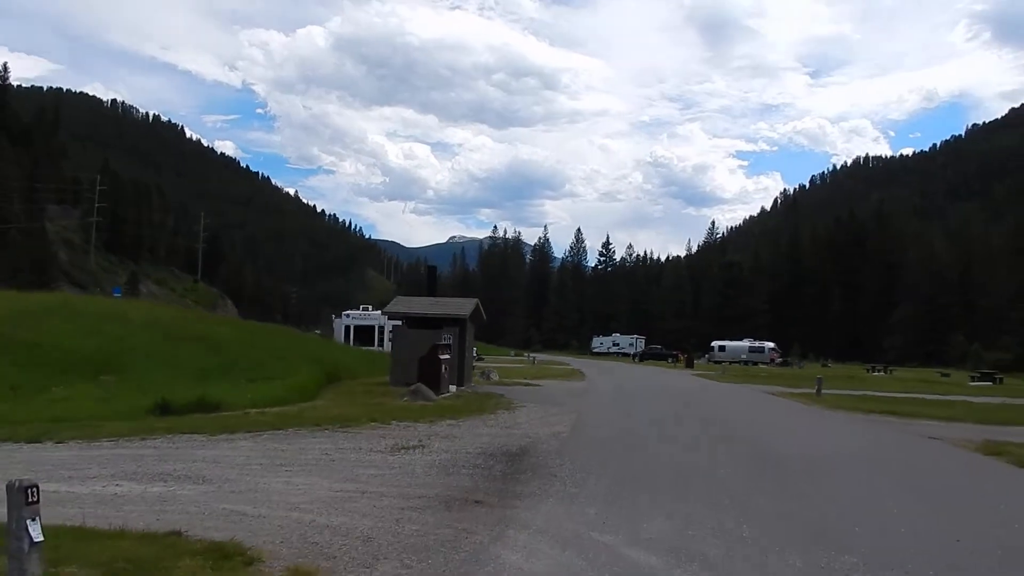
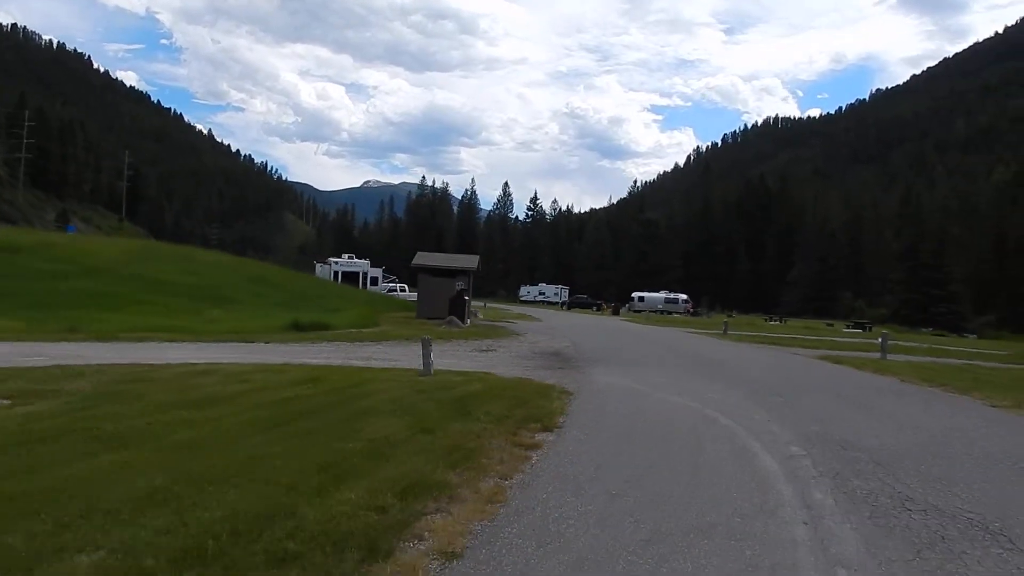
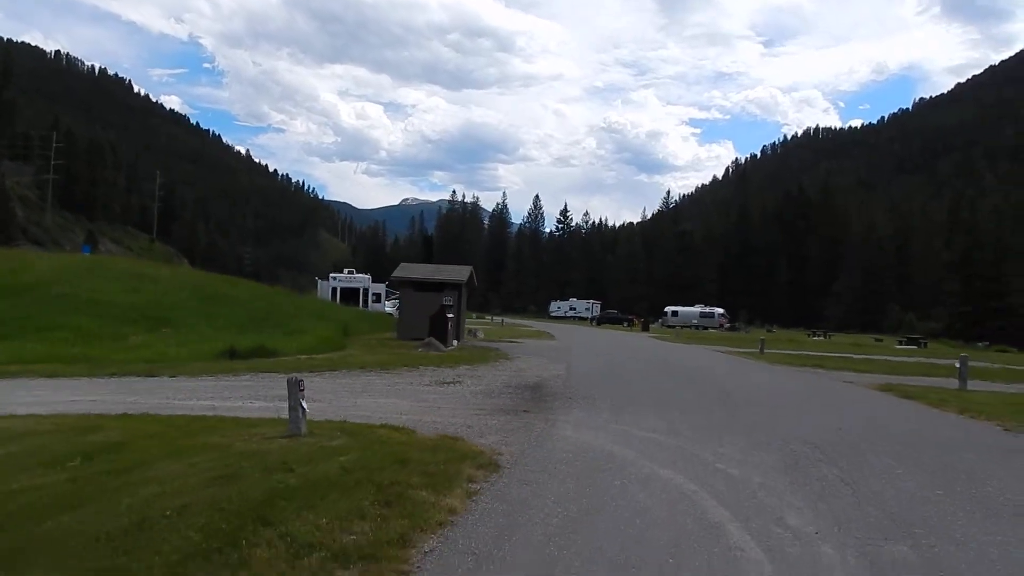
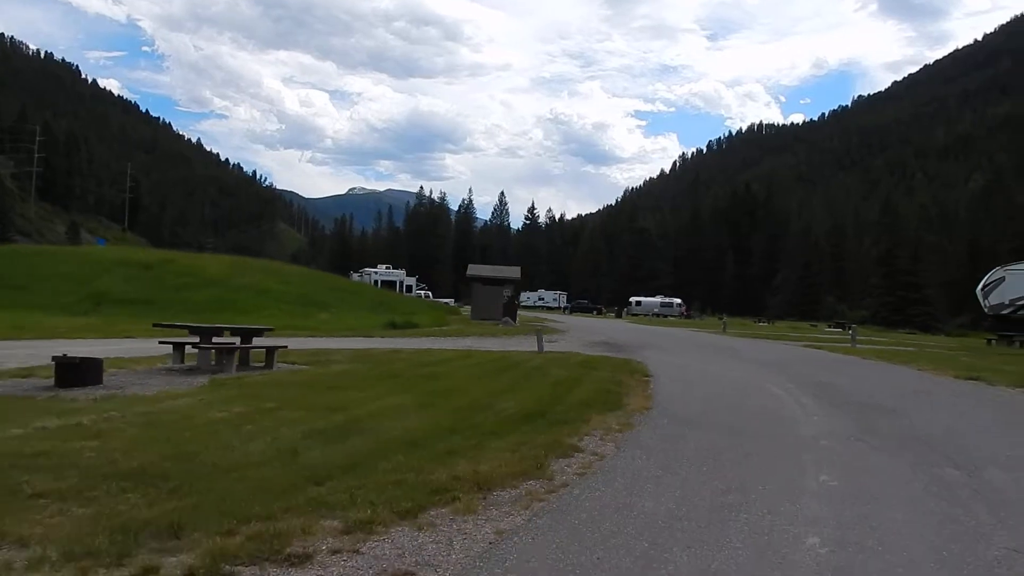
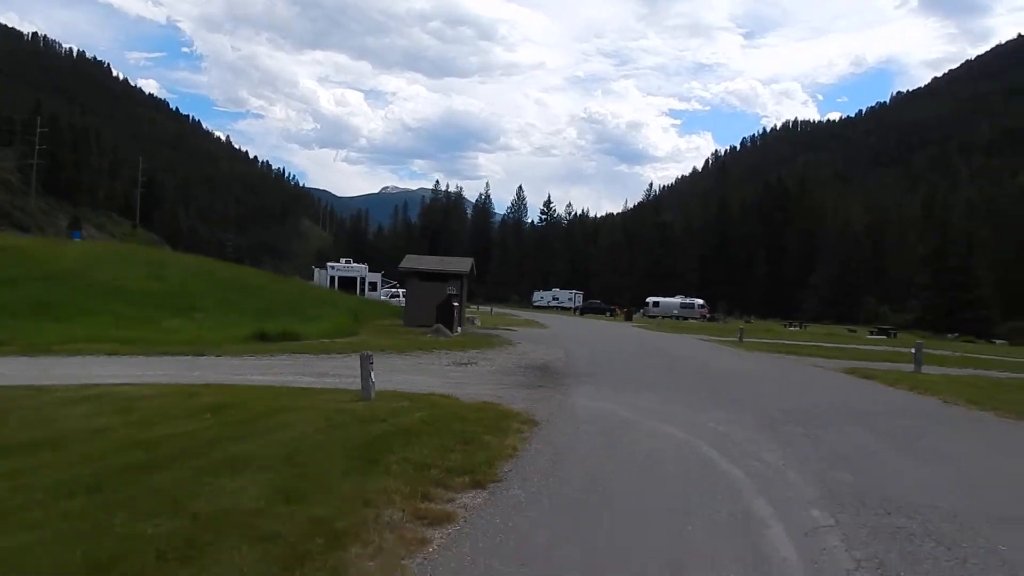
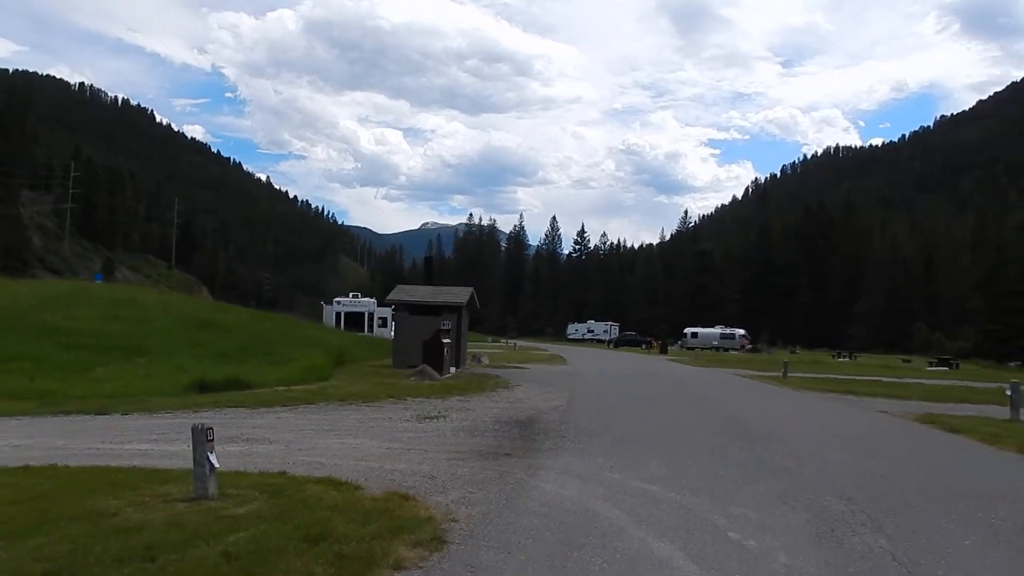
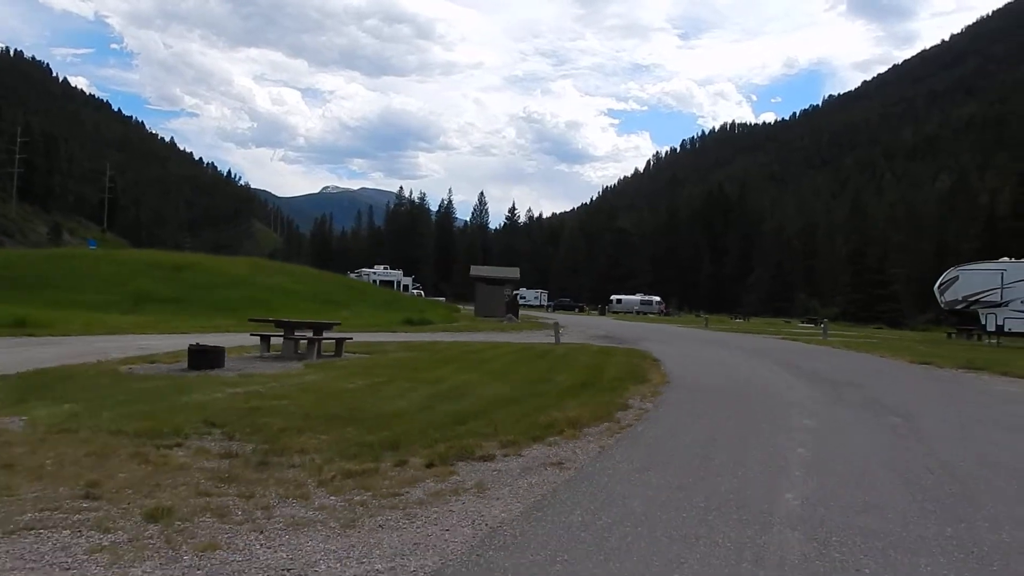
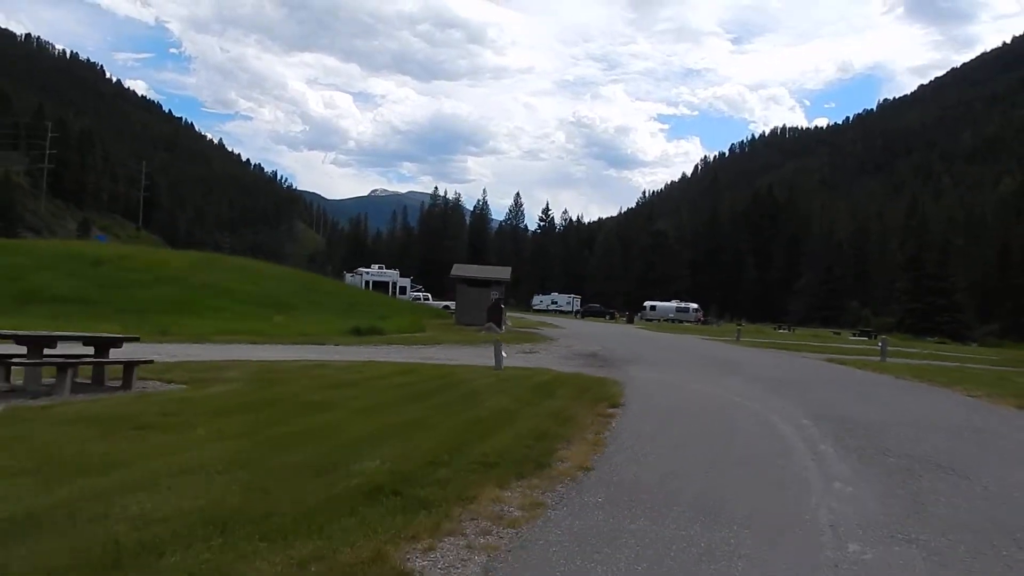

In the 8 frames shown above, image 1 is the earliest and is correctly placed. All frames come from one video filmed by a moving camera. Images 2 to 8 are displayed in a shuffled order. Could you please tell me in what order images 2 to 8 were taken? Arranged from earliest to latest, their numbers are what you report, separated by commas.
6, 3, 5, 2, 8, 4, 7
